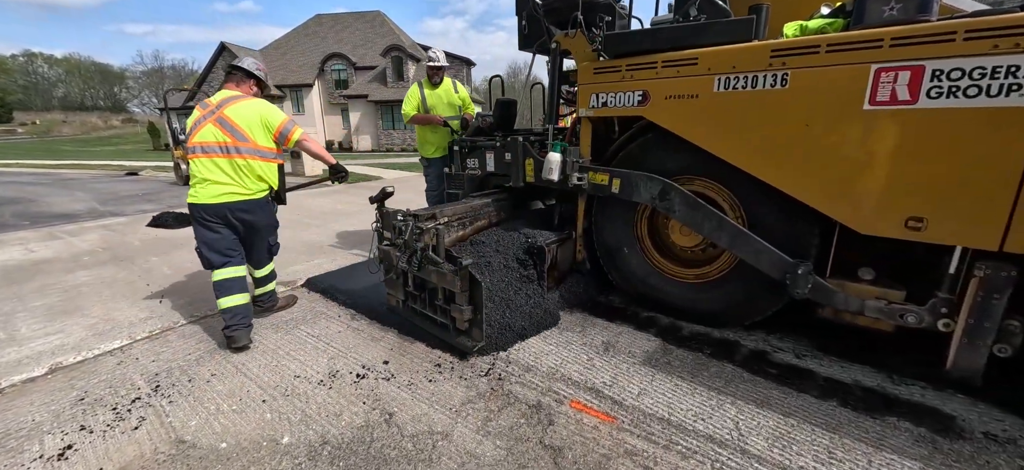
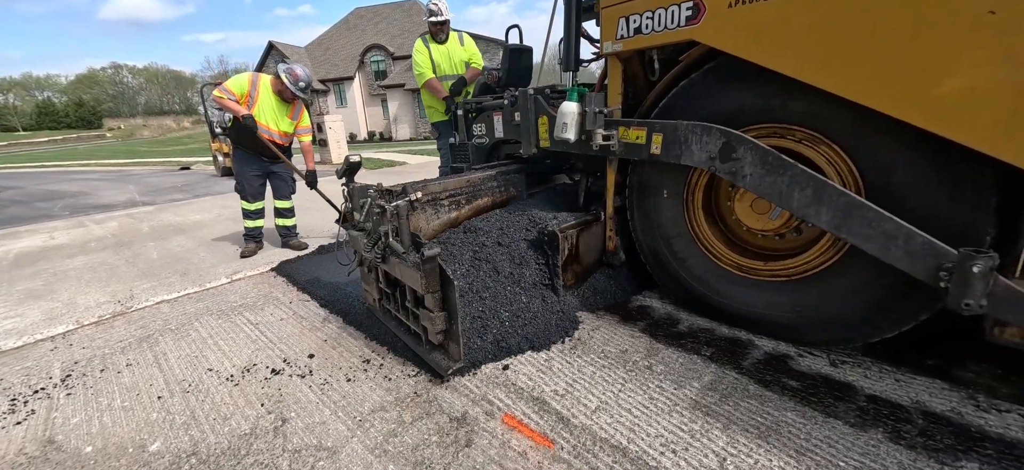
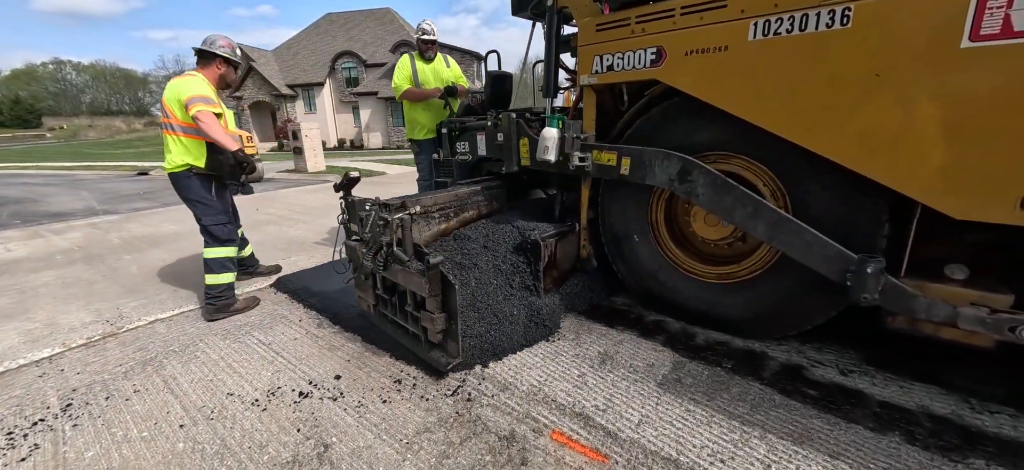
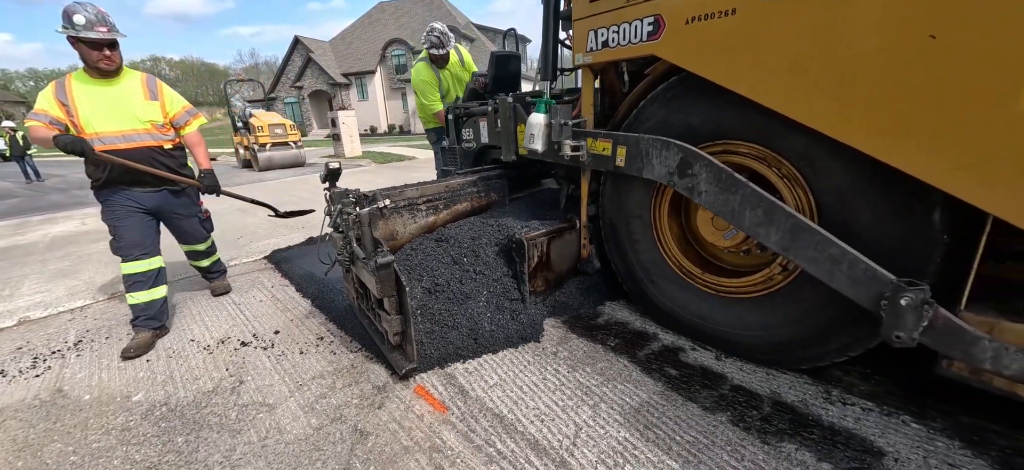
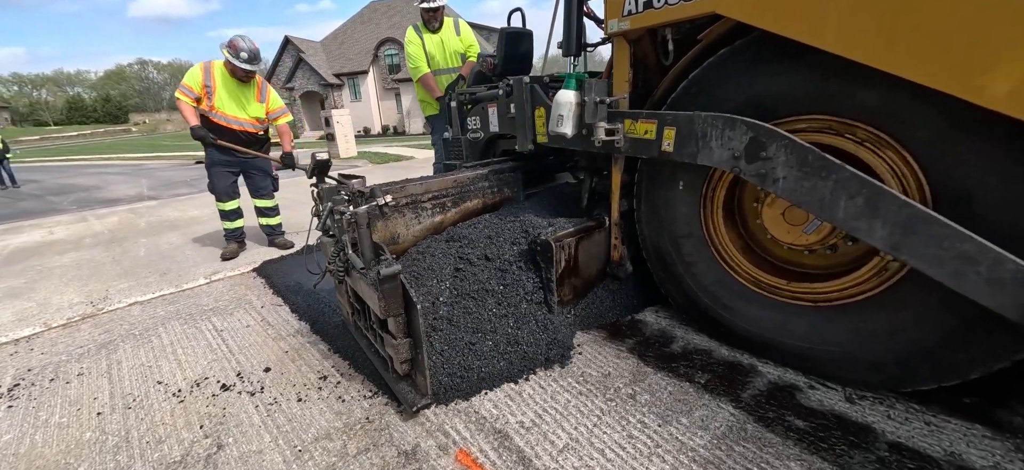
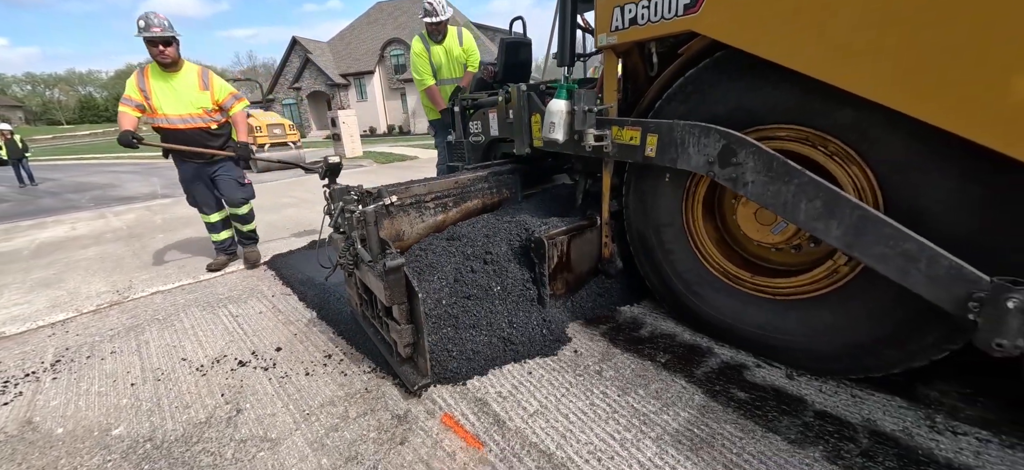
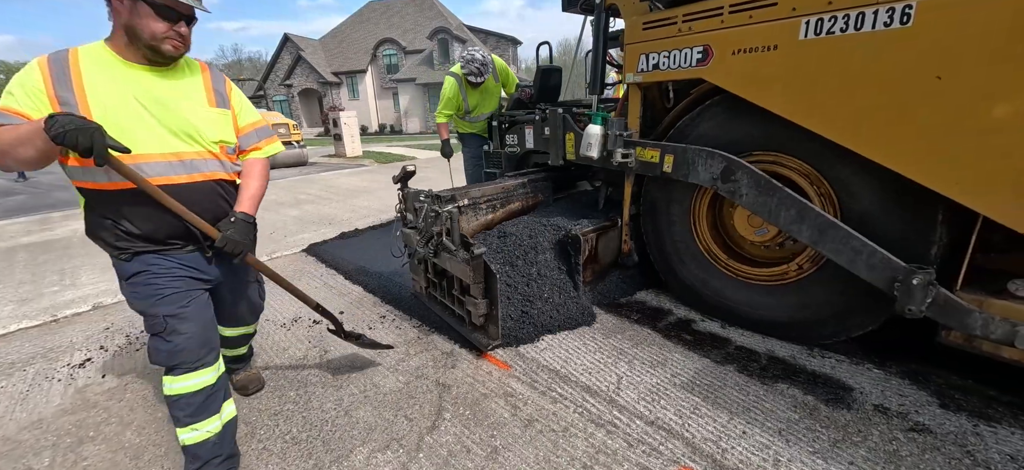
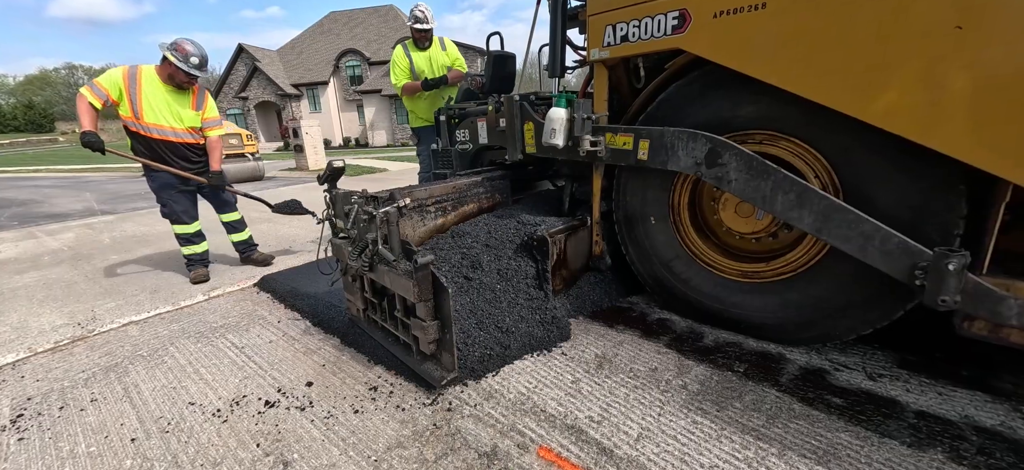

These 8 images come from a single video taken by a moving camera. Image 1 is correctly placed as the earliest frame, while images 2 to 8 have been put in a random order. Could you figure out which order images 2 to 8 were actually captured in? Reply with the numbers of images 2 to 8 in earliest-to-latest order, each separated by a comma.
3, 8, 2, 5, 6, 4, 7
